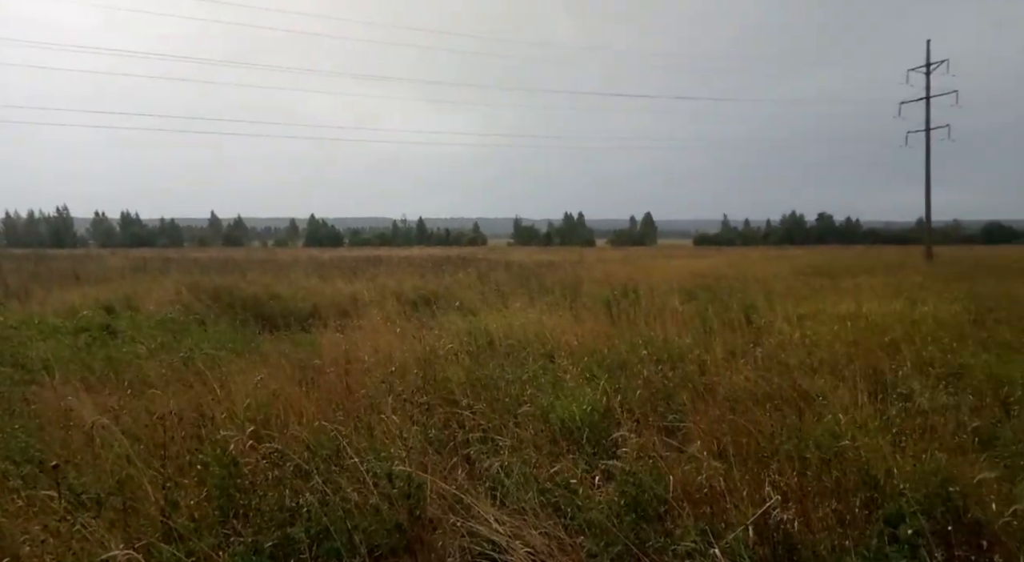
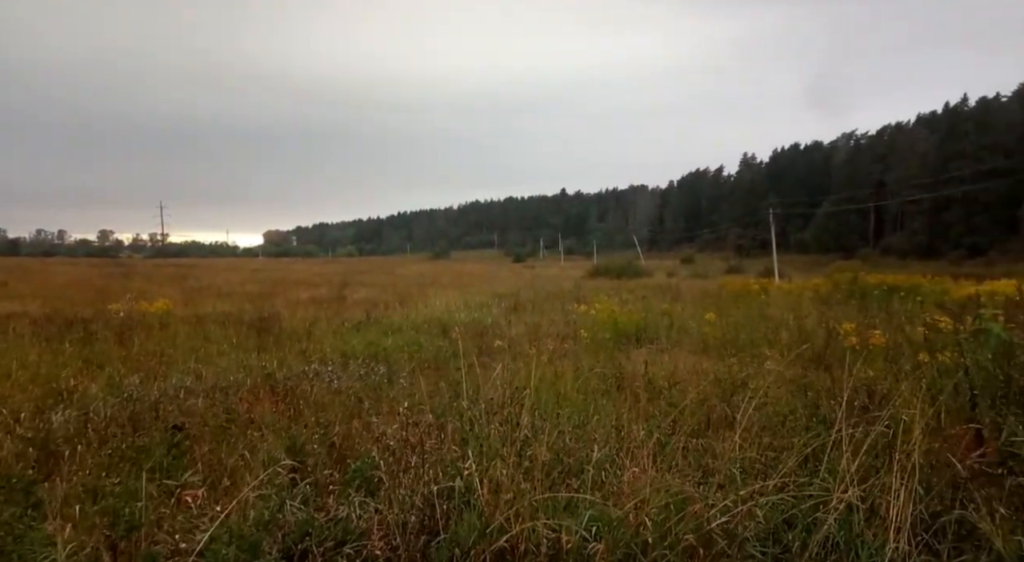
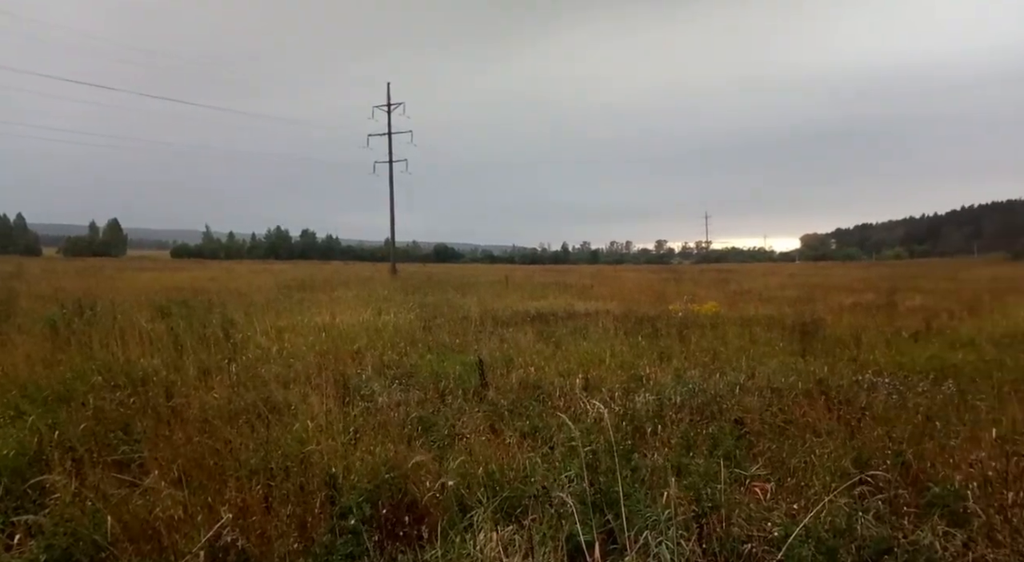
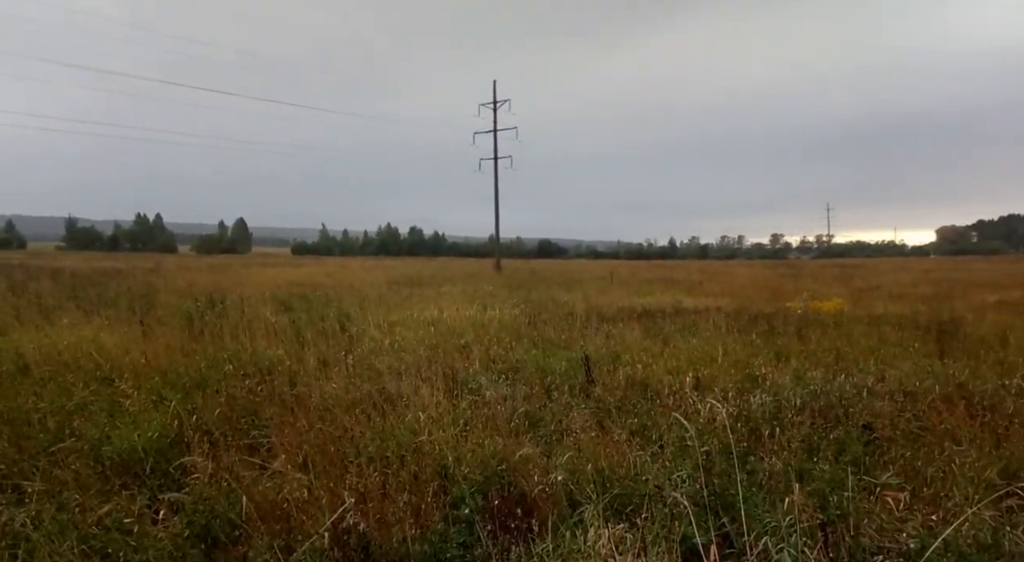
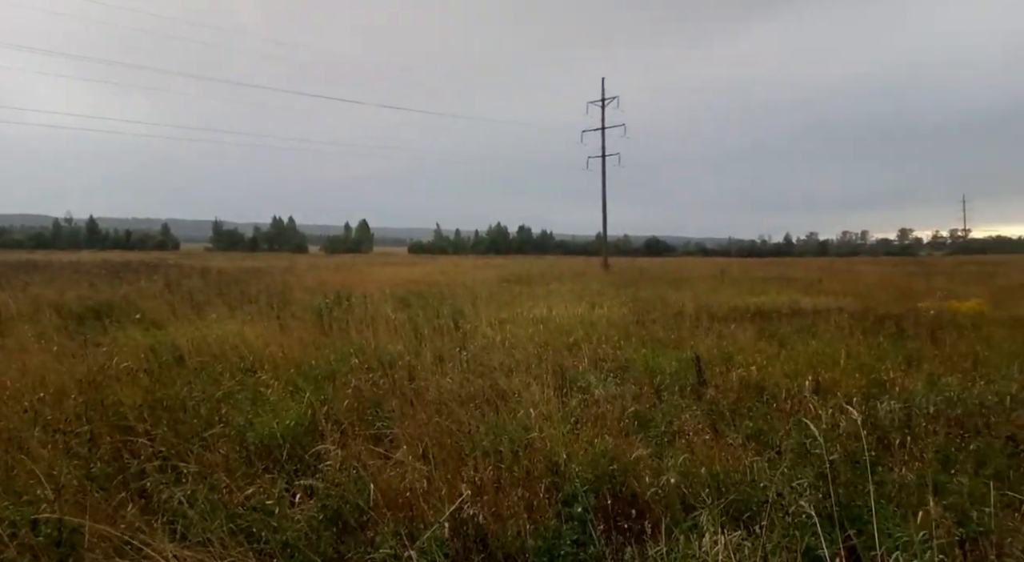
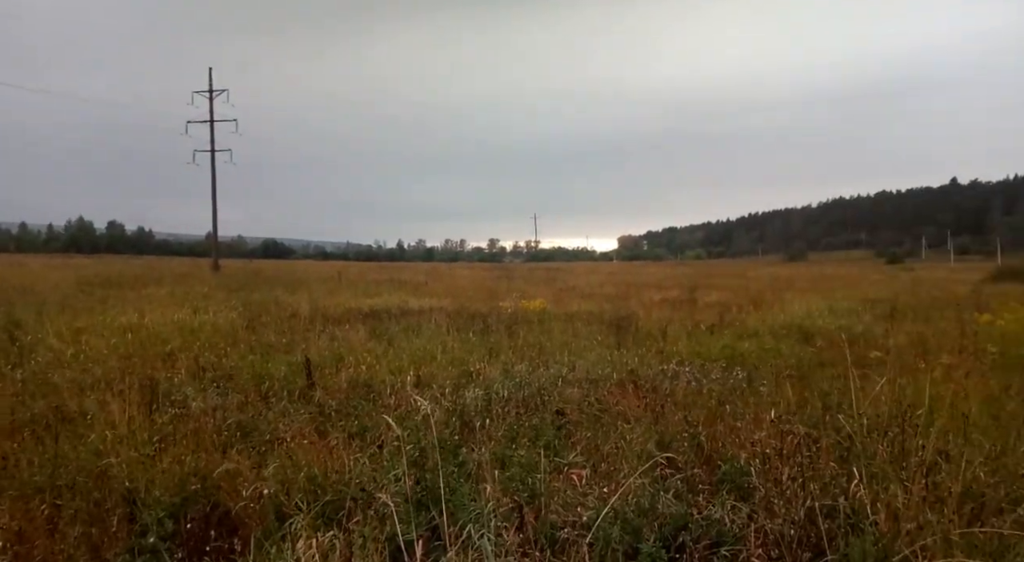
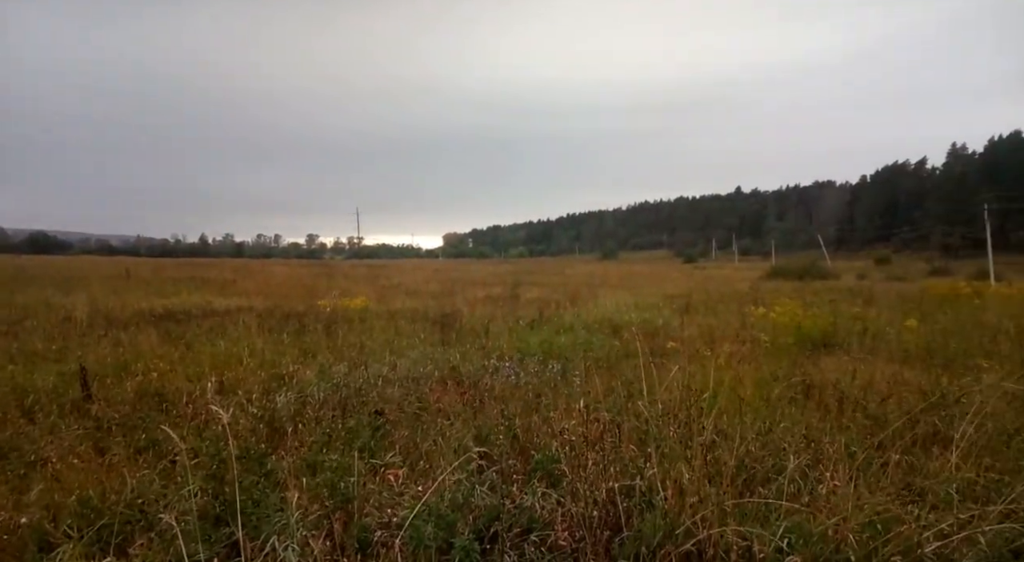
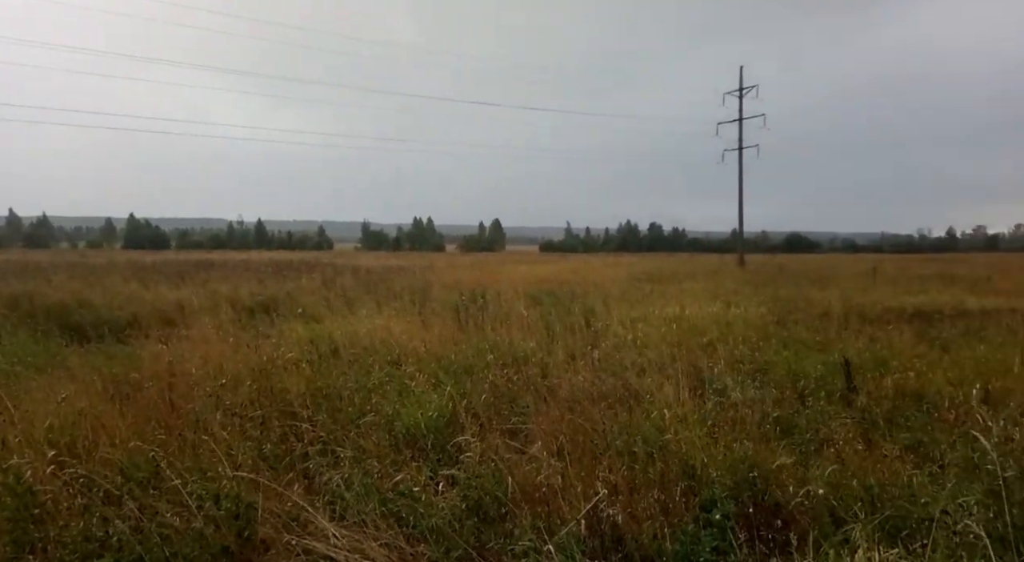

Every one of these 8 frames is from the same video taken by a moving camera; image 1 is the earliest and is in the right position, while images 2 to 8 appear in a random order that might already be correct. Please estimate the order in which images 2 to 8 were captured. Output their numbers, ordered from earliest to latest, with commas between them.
8, 5, 4, 3, 6, 7, 2
